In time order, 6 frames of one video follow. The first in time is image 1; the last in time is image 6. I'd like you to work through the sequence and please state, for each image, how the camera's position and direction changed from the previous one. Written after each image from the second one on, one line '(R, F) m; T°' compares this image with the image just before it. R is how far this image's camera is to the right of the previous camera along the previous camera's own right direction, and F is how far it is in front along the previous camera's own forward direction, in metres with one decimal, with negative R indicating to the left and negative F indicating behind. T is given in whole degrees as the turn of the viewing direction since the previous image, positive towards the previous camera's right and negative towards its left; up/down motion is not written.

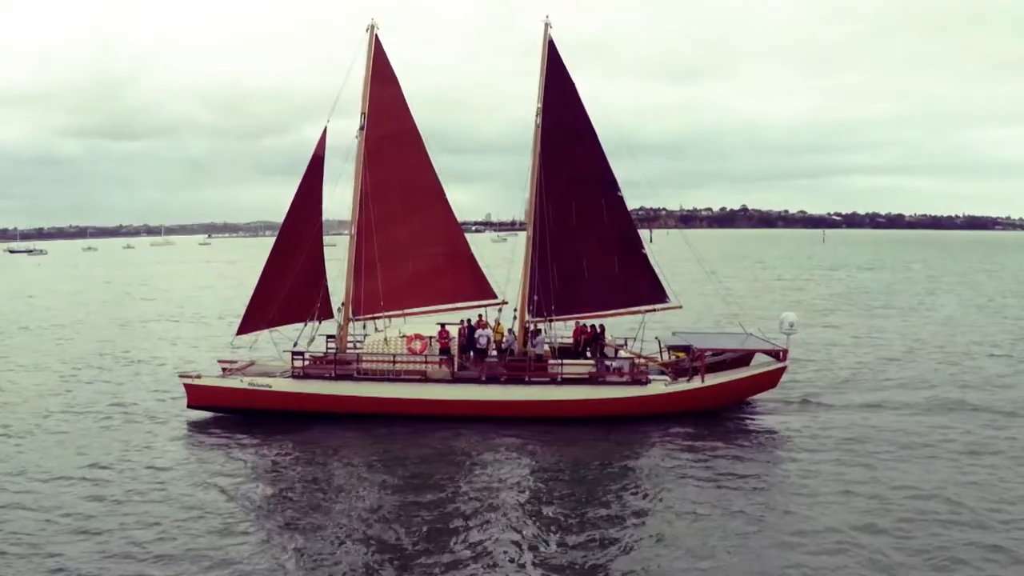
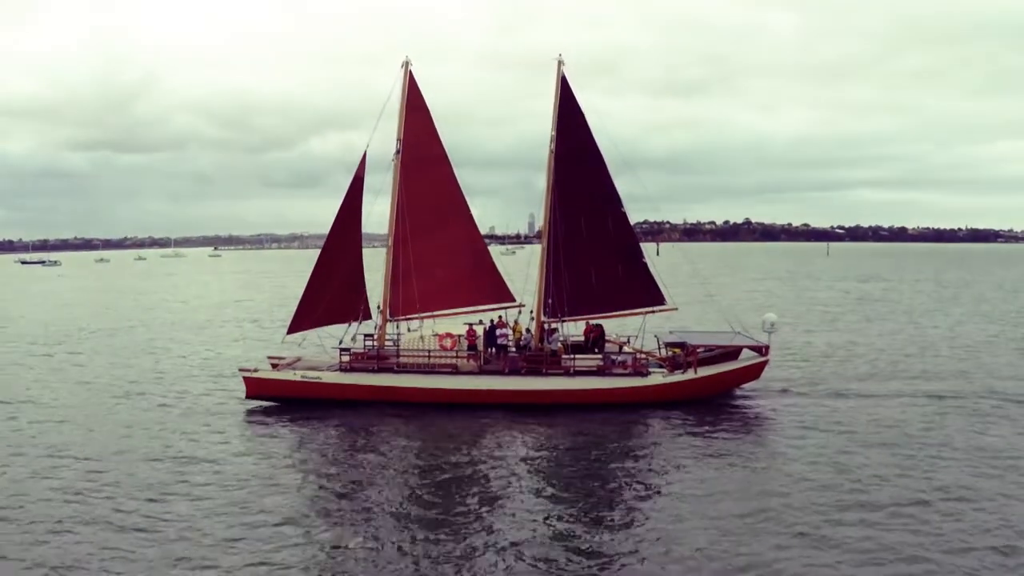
(-0.1, -1.1) m; -1°
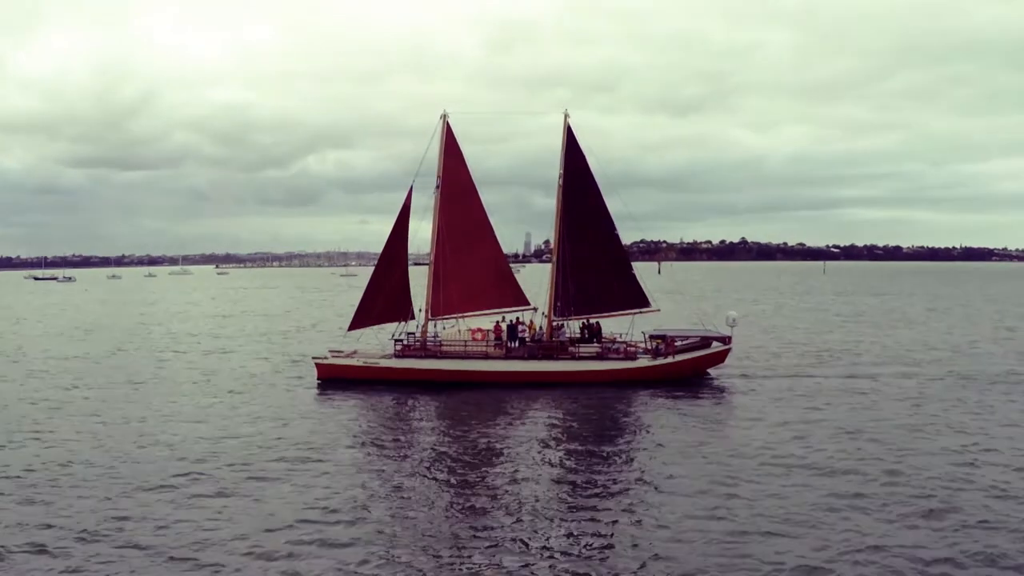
(-0.3, -2.2) m; 0°
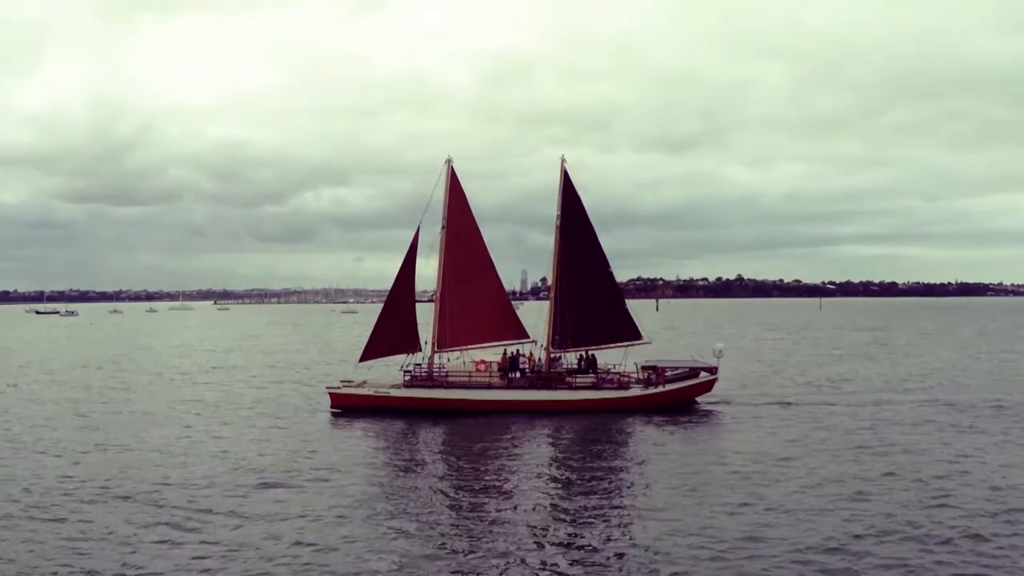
(-0.1, -0.8) m; 0°
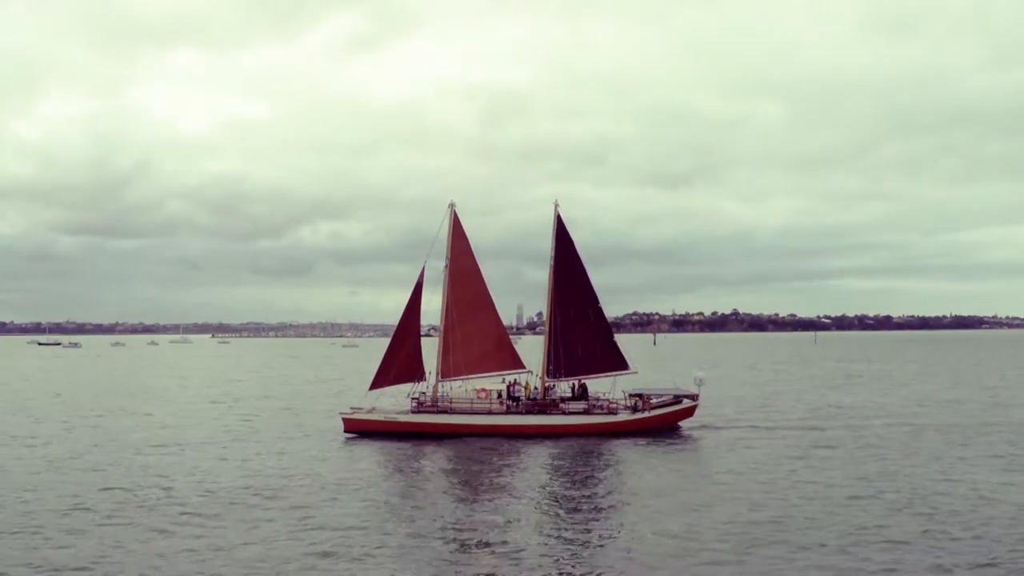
(0.0, -1.1) m; 0°
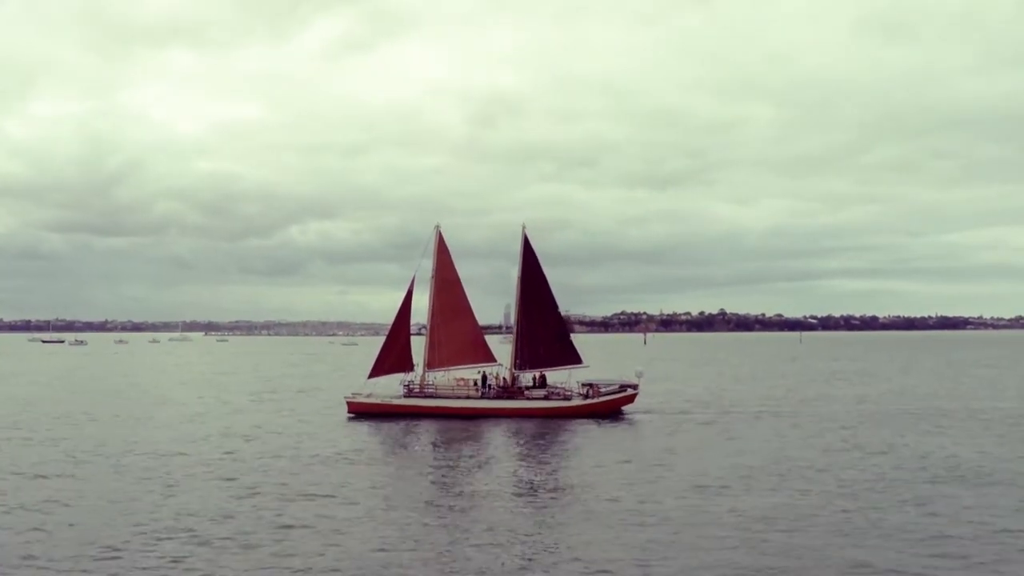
(+0.4, -2.7) m; 0°
